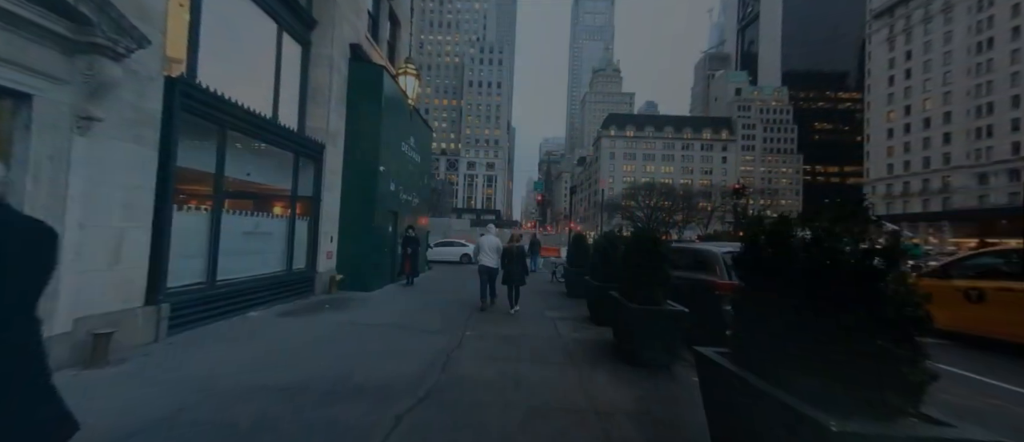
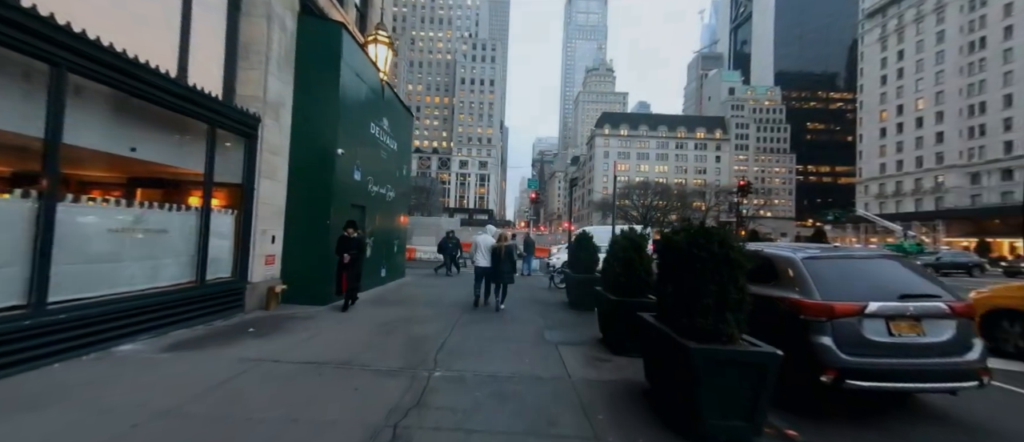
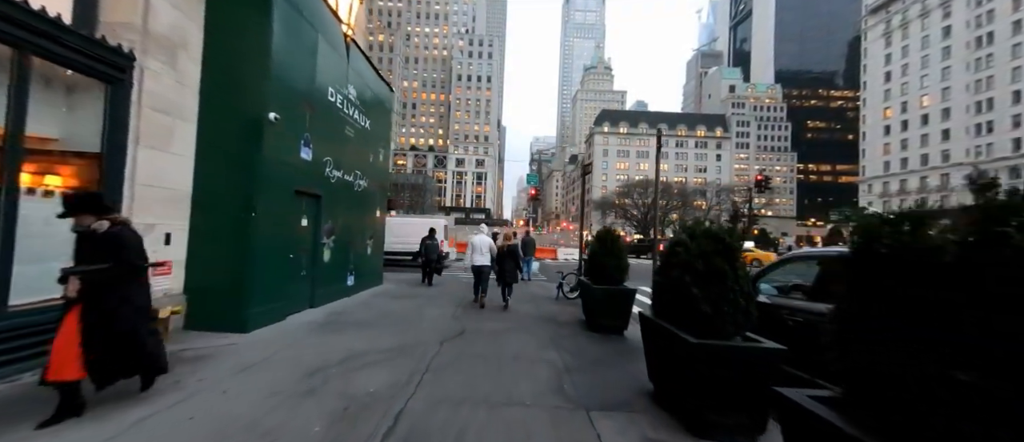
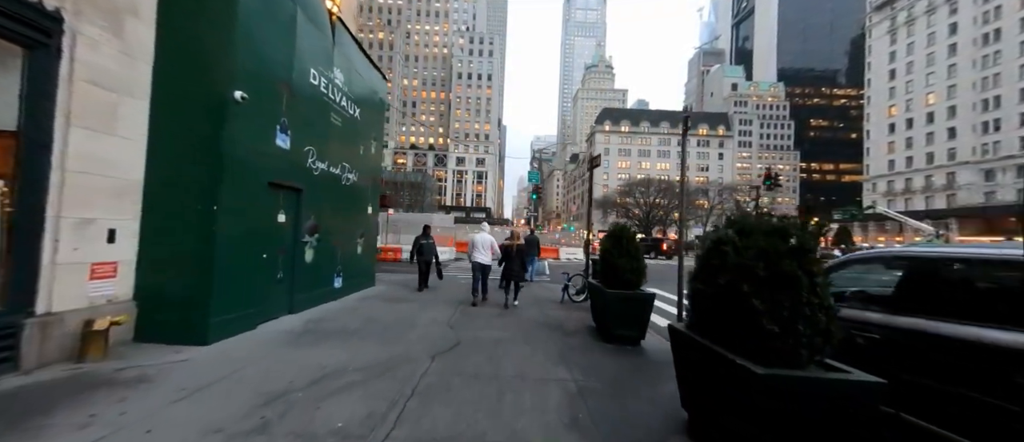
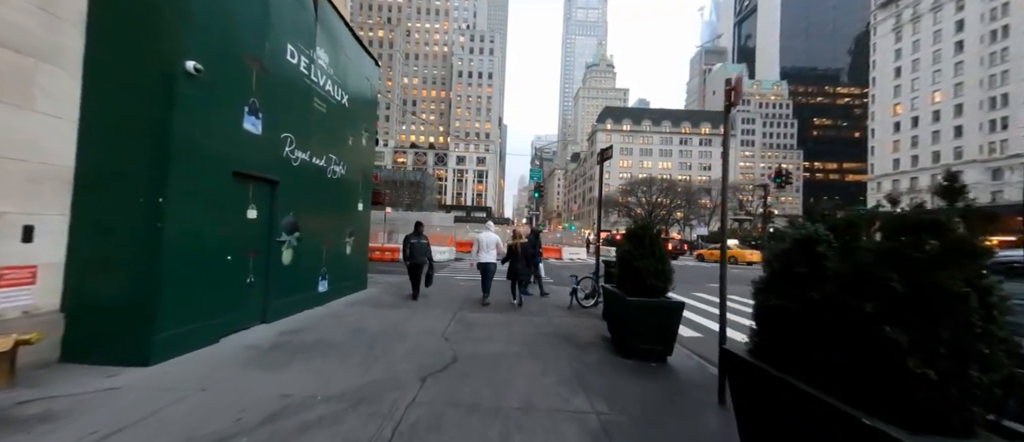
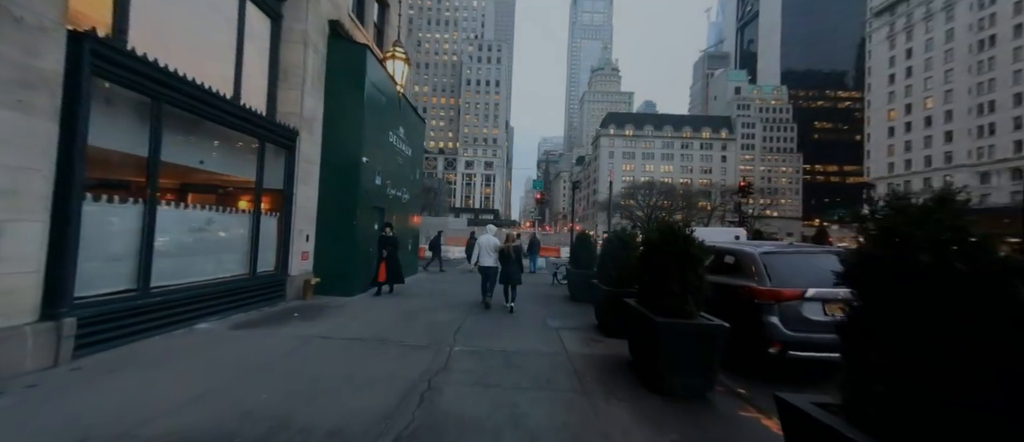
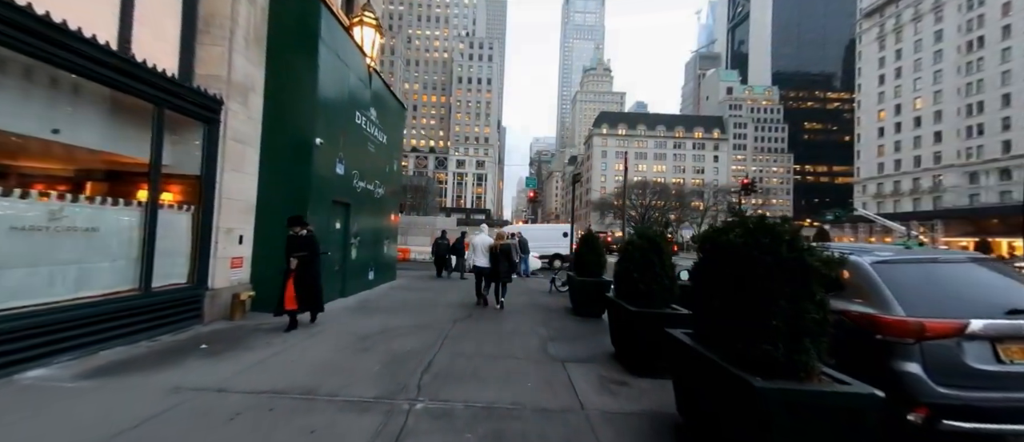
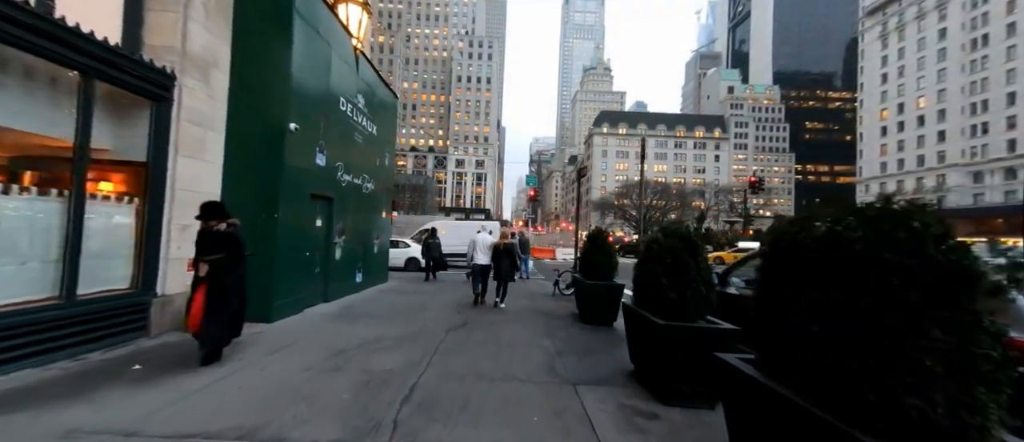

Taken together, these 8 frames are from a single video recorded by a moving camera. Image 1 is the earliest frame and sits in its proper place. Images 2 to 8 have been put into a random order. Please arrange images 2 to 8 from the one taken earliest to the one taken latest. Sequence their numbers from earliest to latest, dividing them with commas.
6, 2, 7, 8, 3, 4, 5
